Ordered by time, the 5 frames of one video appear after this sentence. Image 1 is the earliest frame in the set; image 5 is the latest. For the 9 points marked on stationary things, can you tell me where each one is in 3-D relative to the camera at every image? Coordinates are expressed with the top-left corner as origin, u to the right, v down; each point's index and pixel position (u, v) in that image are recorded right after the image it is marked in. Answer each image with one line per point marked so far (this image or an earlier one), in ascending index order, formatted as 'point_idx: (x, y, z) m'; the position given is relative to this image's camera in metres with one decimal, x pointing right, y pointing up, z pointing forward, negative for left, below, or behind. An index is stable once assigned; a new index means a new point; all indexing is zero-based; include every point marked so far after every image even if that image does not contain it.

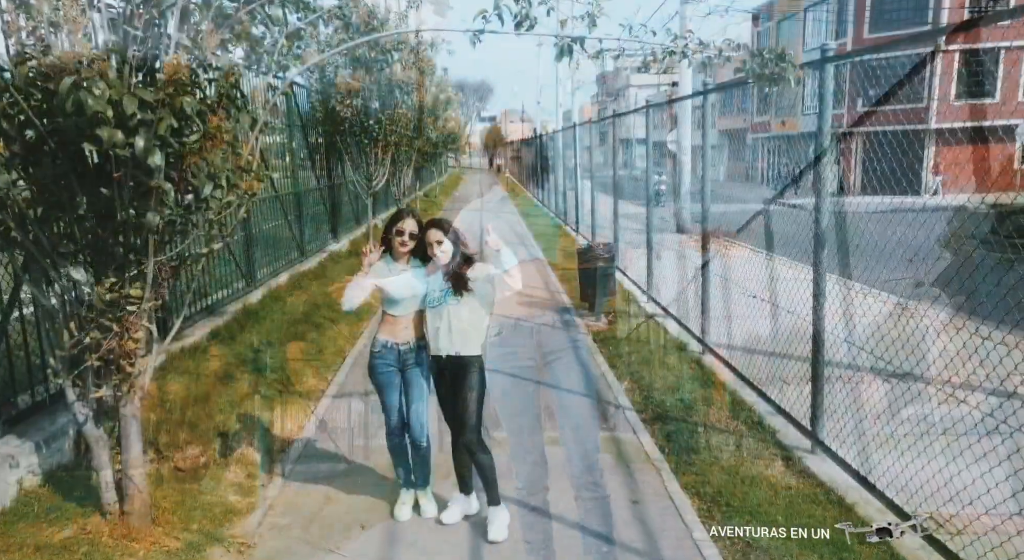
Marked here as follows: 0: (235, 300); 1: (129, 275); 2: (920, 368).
0: (-2.9, -0.2, +8.2) m
1: (-1.7, 0.0, +3.4) m
2: (+3.4, -0.7, +6.4) m
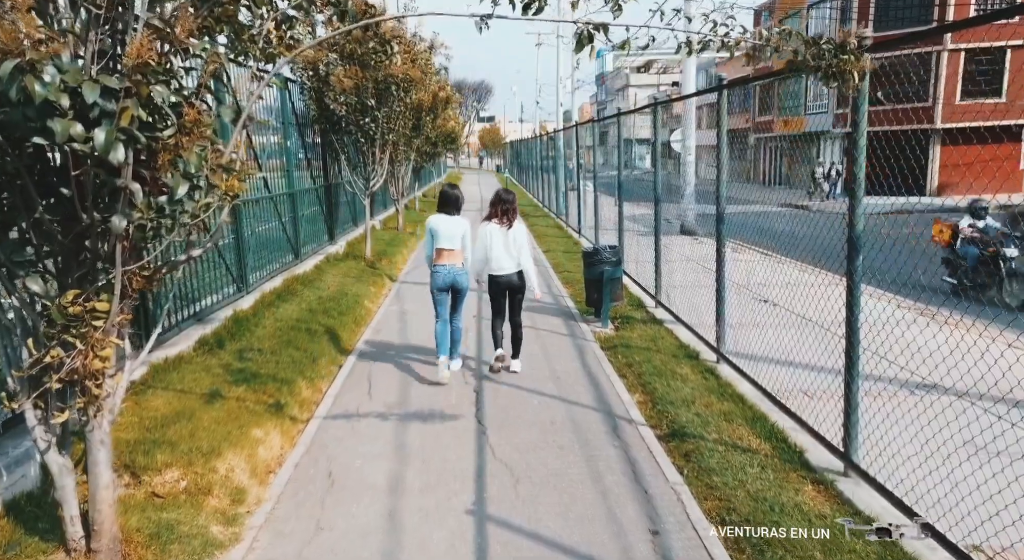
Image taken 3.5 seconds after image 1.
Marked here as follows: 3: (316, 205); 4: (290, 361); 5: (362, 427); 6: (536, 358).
0: (-2.9, -0.2, +7.8) m
1: (-1.6, 0.0, +3.0) m
2: (+3.4, -0.8, +6.1) m
3: (-3.1, +1.2, +12.5) m
4: (-1.9, -0.7, +6.6) m
5: (-1.1, -1.0, +5.5) m
6: (+0.2, -0.7, +7.4) m
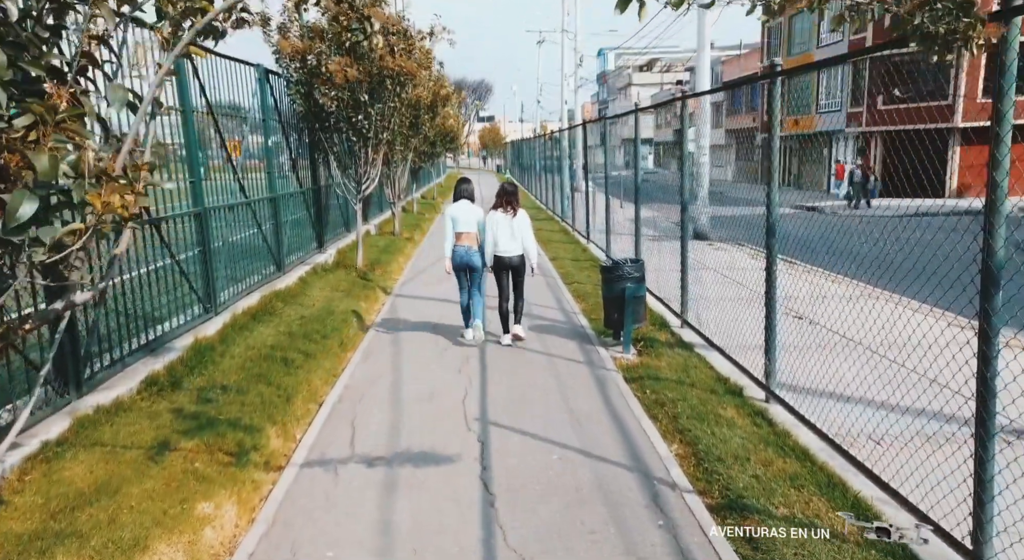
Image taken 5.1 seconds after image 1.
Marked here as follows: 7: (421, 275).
0: (-2.8, -0.4, +6.7) m
1: (-1.5, -0.2, +2.0) m
2: (+3.5, -1.0, +5.0) m
3: (-3.0, +1.0, +11.4) m
4: (-1.8, -0.9, +5.5) m
5: (-1.0, -1.2, +4.5) m
6: (+0.3, -0.9, +6.3) m
7: (-1.4, +0.1, +12.3) m
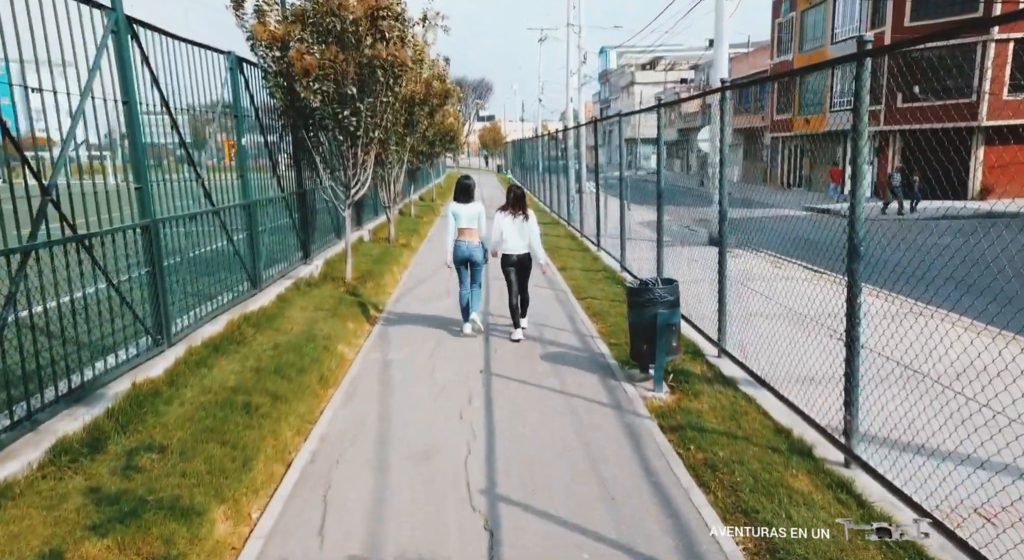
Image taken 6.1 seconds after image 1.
0: (-2.7, -0.6, +5.6) m
1: (-1.5, -0.4, +0.8) m
2: (+3.6, -1.2, +3.8) m
3: (-3.0, +0.8, +10.3) m
4: (-1.7, -1.1, +4.3) m
5: (-0.9, -1.4, +3.3) m
6: (+0.4, -1.1, +5.1) m
7: (-1.3, -0.1, +11.1) m
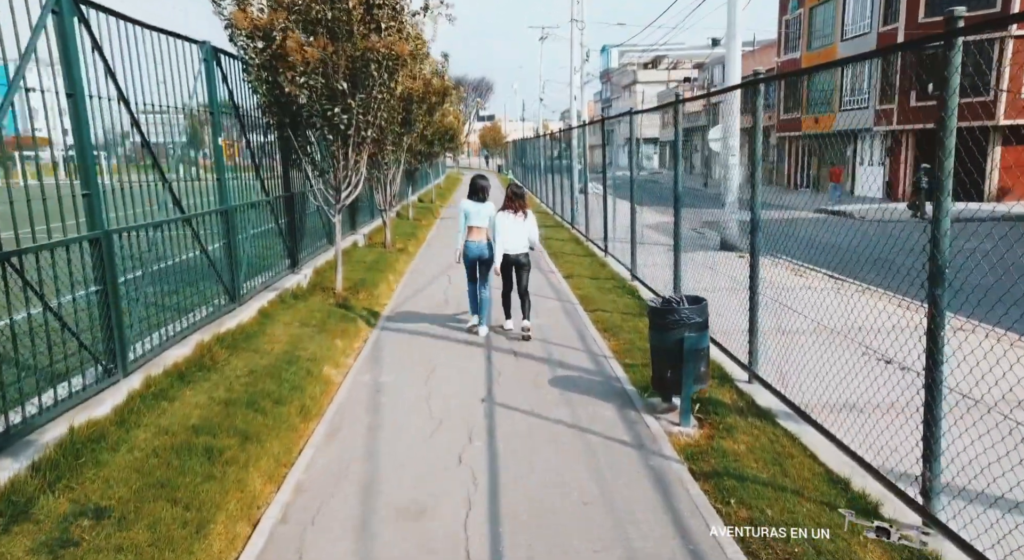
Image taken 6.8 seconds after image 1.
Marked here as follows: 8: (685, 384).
0: (-2.7, -0.7, +4.8) m
1: (-1.4, -0.5, 0.0) m
2: (+3.6, -1.3, +3.0) m
3: (-2.9, +0.7, +9.5) m
4: (-1.7, -1.2, +3.5) m
5: (-0.9, -1.5, +2.5) m
6: (+0.4, -1.2, +4.4) m
7: (-1.3, -0.2, +10.3) m
8: (+1.2, -0.7, +5.5) m
